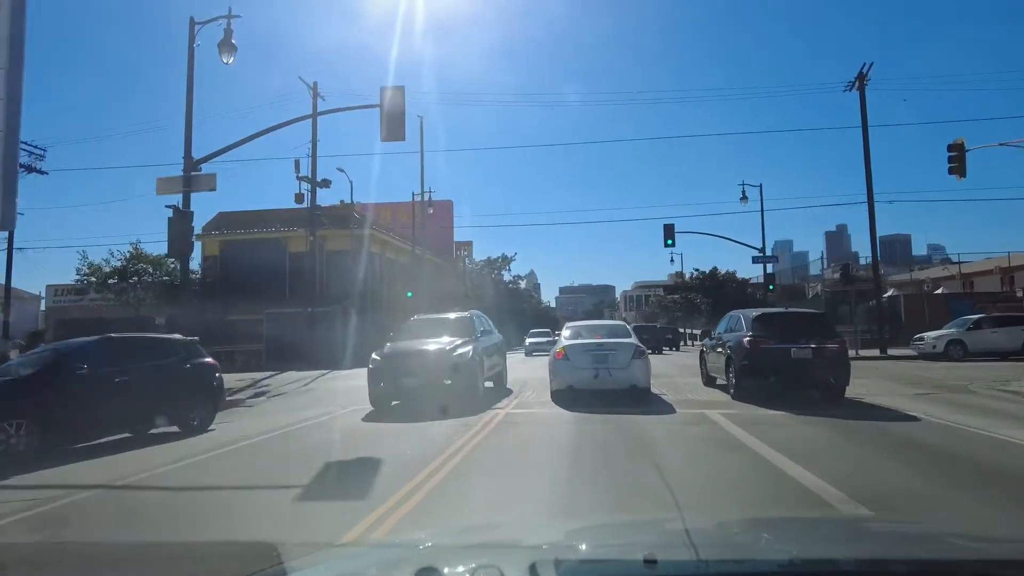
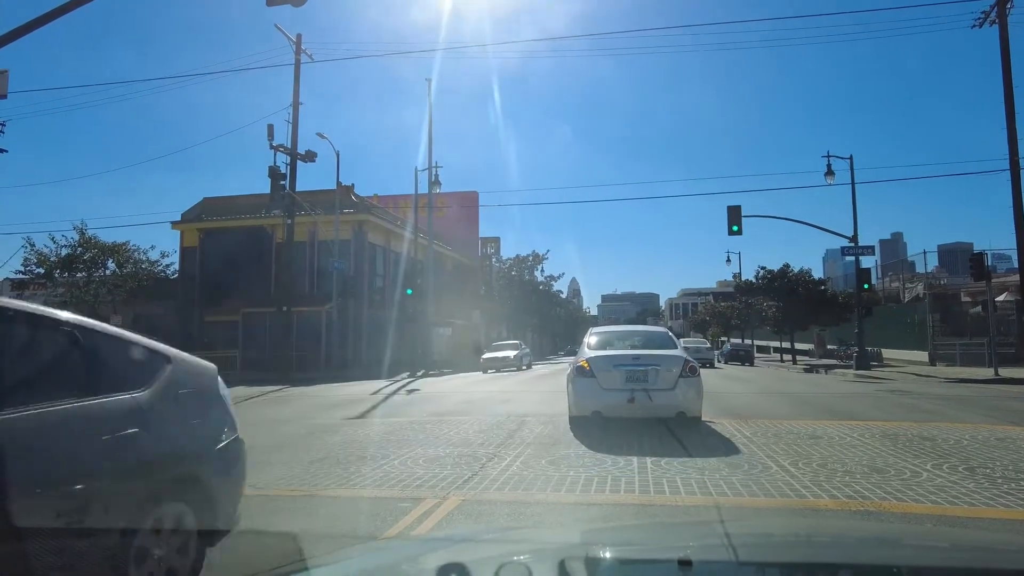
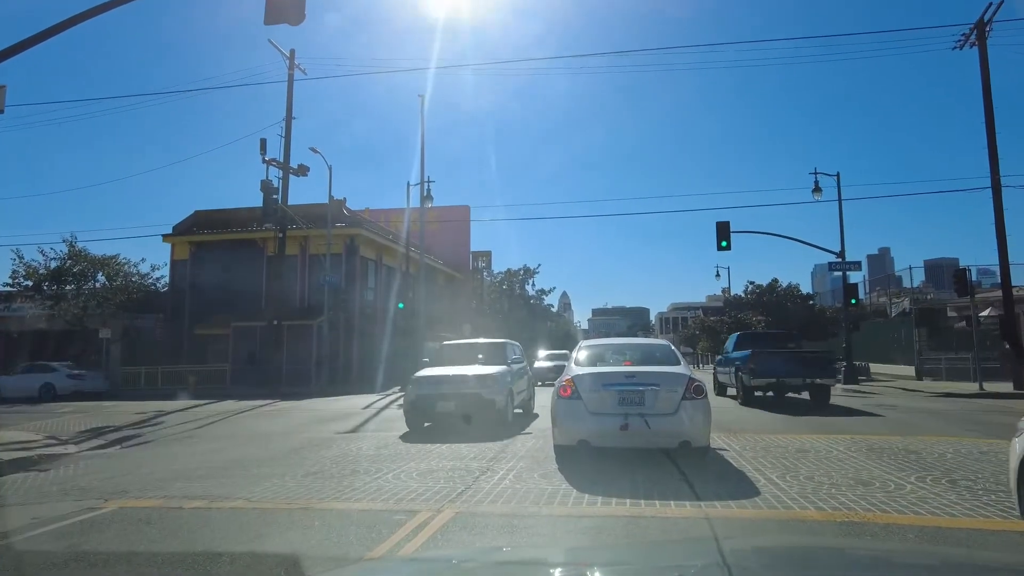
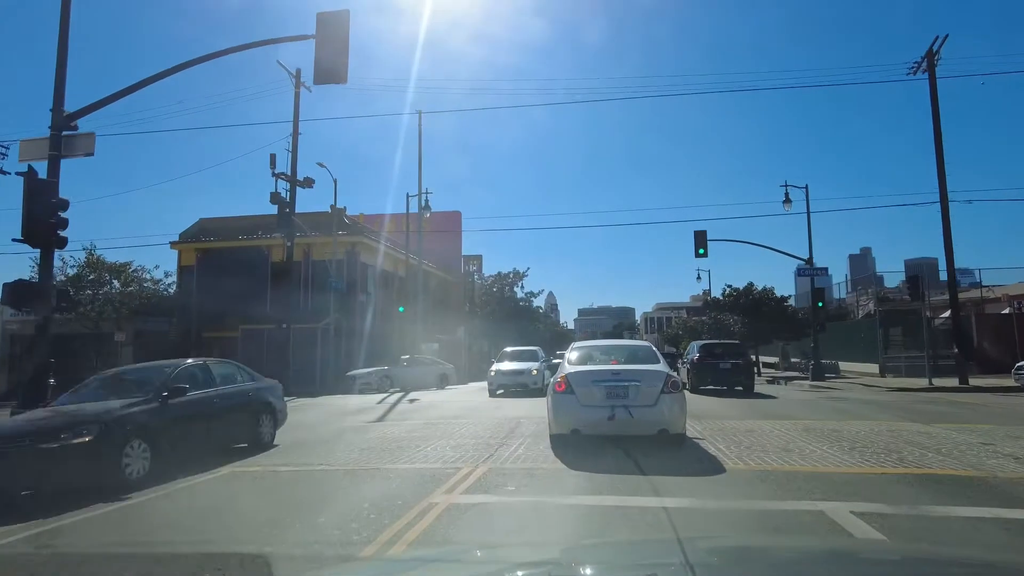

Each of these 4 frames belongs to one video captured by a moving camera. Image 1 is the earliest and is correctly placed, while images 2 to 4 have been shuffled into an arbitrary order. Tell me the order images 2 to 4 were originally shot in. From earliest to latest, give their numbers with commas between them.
4, 3, 2
